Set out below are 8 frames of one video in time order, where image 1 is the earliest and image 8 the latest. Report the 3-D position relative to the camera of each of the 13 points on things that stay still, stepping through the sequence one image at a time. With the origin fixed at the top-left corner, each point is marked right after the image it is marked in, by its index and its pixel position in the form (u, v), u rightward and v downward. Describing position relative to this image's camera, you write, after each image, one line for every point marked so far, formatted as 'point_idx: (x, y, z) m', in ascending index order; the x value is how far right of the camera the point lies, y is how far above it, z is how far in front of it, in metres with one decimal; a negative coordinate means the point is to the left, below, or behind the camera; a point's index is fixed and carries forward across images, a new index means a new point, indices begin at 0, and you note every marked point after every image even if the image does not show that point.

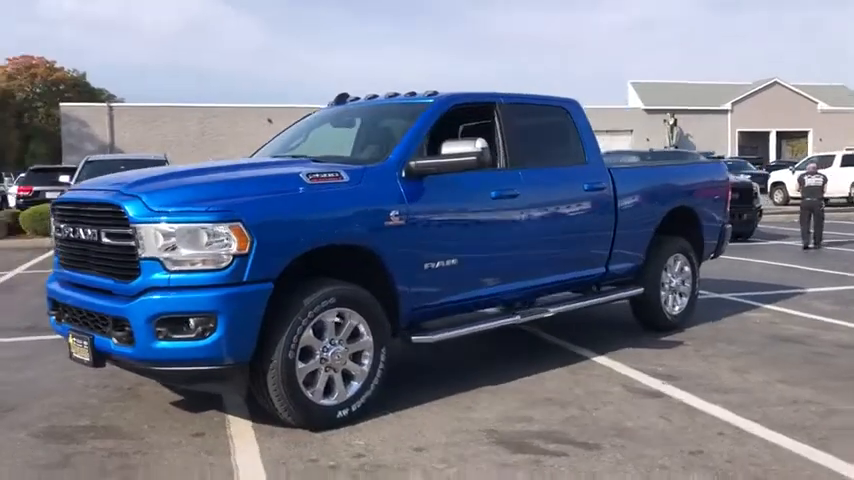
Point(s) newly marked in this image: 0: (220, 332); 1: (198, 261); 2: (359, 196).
0: (-1.4, -0.6, +5.2) m
1: (-1.5, -0.1, +5.2) m
2: (-0.5, +0.3, +5.9) m
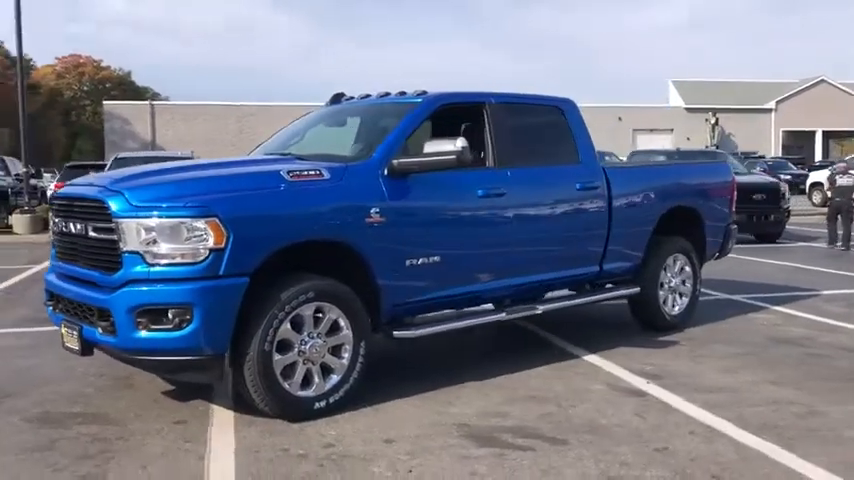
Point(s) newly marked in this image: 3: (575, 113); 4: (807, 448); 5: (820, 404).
0: (-1.6, -0.6, +5.4) m
1: (-1.7, -0.1, +5.4) m
2: (-0.7, +0.3, +6.0) m
3: (+1.5, +1.3, +8.2) m
4: (+2.5, -1.4, +5.3) m
5: (+3.0, -1.3, +6.2) m
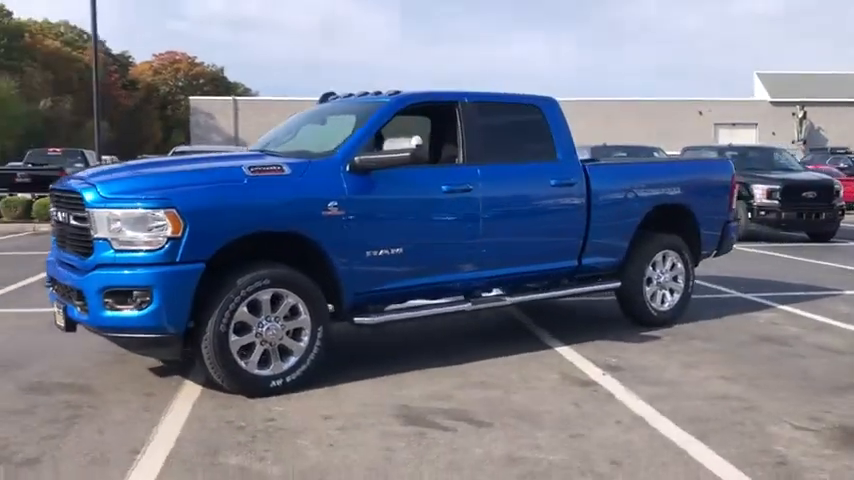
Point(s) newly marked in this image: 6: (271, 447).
0: (-2.0, -0.5, +6.0) m
1: (-2.2, 0.0, +6.0) m
2: (-1.1, +0.4, +6.5) m
3: (+1.3, +1.3, +8.4) m
4: (+2.0, -1.4, +5.4) m
5: (+2.6, -1.3, +6.3) m
6: (-1.1, -1.4, +5.3) m
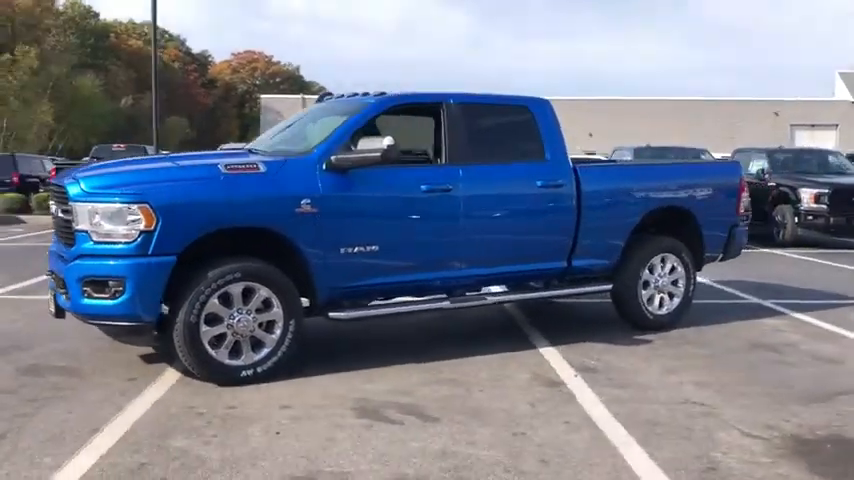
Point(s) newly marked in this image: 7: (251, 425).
0: (-2.4, -0.4, +6.3) m
1: (-2.5, 0.0, +6.3) m
2: (-1.3, +0.5, +6.7) m
3: (+1.3, +1.3, +8.4) m
4: (+1.6, -1.4, +5.4) m
5: (+2.3, -1.3, +6.2) m
6: (-1.5, -1.3, +5.6) m
7: (-1.3, -1.3, +5.7) m
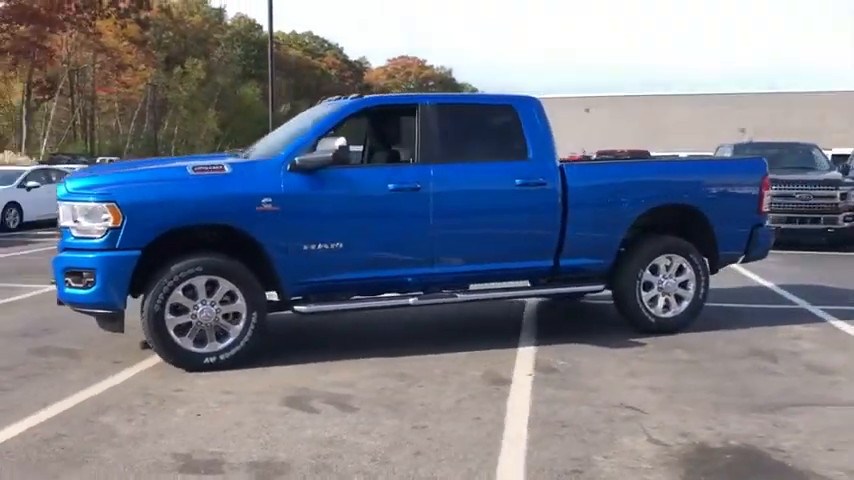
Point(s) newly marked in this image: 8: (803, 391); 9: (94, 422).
0: (-2.9, -0.4, +7.0) m
1: (-3.0, +0.1, +7.0) m
2: (-1.7, +0.5, +7.2) m
3: (+1.1, +1.3, +8.3) m
4: (+0.8, -1.4, +5.3) m
5: (+1.7, -1.3, +6.0) m
6: (-2.1, -1.3, +6.1) m
7: (-1.9, -1.3, +6.2) m
8: (+3.1, -1.2, +6.6) m
9: (-2.4, -1.3, +5.8) m
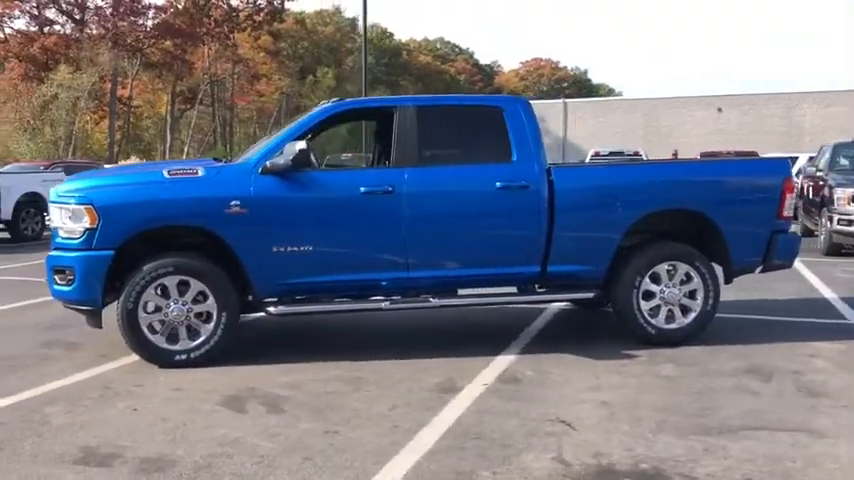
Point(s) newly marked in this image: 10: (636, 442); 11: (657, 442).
0: (-3.2, -0.4, +7.4) m
1: (-3.3, +0.1, +7.4) m
2: (-2.0, +0.5, +7.4) m
3: (+1.0, +1.3, +8.0) m
4: (+0.1, -1.4, +5.1) m
5: (+1.1, -1.3, +5.6) m
6: (-2.6, -1.3, +6.3) m
7: (-2.4, -1.3, +6.4) m
8: (+2.6, -1.3, +6.0) m
9: (-3.0, -1.3, +6.1) m
10: (+1.4, -1.3, +5.3) m
11: (+1.5, -1.3, +5.3) m
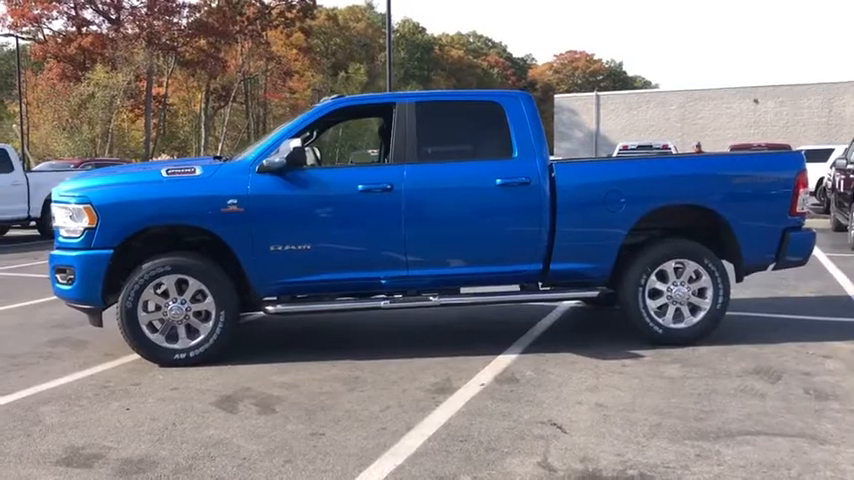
0: (-3.2, -0.4, +7.4) m
1: (-3.3, +0.1, +7.5) m
2: (-2.1, +0.5, +7.4) m
3: (+1.0, +1.3, +7.9) m
4: (0.0, -1.4, +5.0) m
5: (+1.0, -1.3, +5.5) m
6: (-2.7, -1.3, +6.4) m
7: (-2.5, -1.3, +6.4) m
8: (+2.5, -1.3, +5.7) m
9: (-3.0, -1.3, +6.2) m
10: (+1.3, -1.3, +5.2) m
11: (+1.4, -1.3, +5.2) m
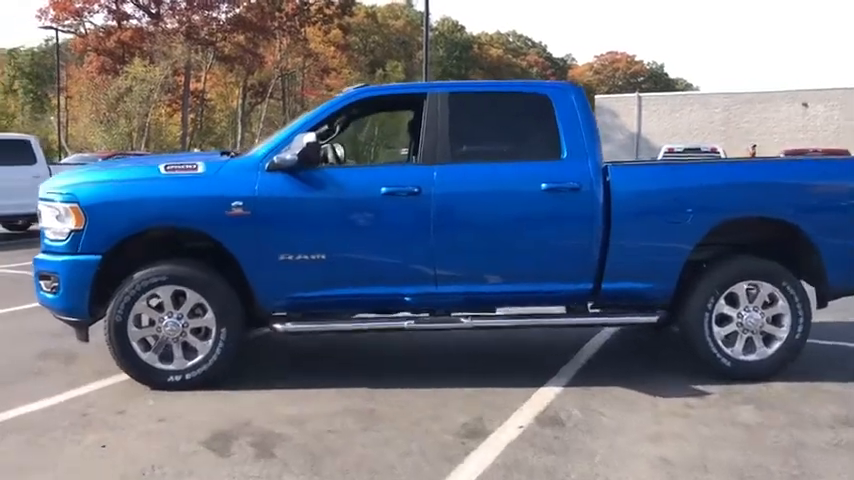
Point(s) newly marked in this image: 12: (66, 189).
0: (-3.0, -0.4, +6.5) m
1: (-3.0, +0.1, +6.6) m
2: (-1.8, +0.4, +6.5) m
3: (+1.3, +1.2, +6.8) m
4: (+0.1, -1.5, +4.0) m
5: (+1.2, -1.4, +4.4) m
6: (-2.5, -1.3, +5.5) m
7: (-2.3, -1.3, +5.5) m
8: (+2.6, -1.4, +4.6) m
9: (-2.8, -1.3, +5.3) m
10: (+1.4, -1.5, +4.1) m
11: (+1.6, -1.5, +4.1) m
12: (-2.9, +0.4, +6.5) m
